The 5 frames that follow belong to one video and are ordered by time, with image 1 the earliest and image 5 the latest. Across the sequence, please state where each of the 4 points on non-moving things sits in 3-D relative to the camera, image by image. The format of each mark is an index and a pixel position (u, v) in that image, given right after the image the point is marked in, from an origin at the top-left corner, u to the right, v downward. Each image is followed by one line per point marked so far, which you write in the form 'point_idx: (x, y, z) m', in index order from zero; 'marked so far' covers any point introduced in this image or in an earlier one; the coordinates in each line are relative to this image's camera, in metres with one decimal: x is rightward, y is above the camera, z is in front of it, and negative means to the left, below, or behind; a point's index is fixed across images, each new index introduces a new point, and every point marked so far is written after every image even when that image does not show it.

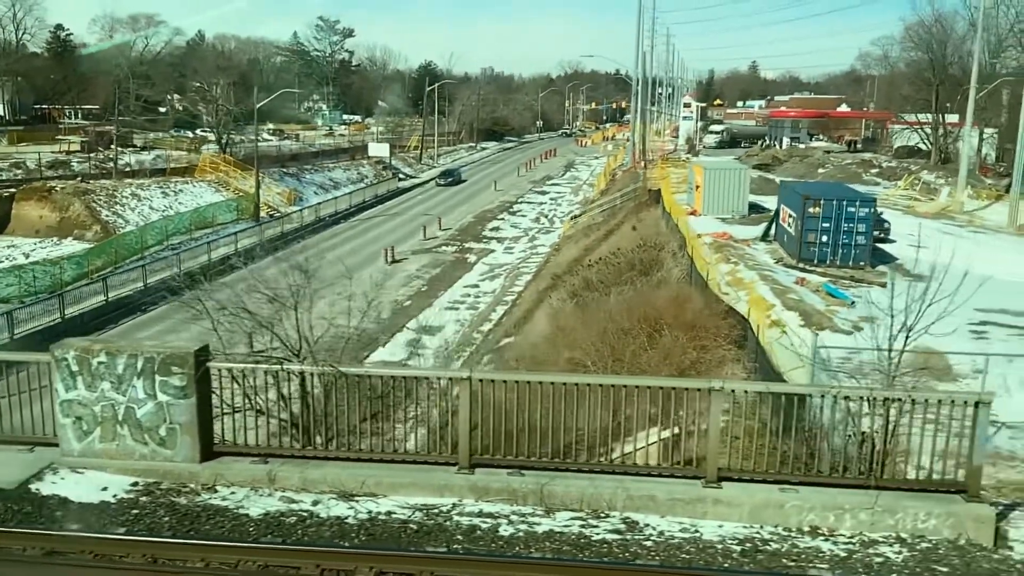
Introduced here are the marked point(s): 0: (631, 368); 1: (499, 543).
0: (+1.9, -1.3, +13.4) m
1: (-0.1, -2.2, +6.9) m
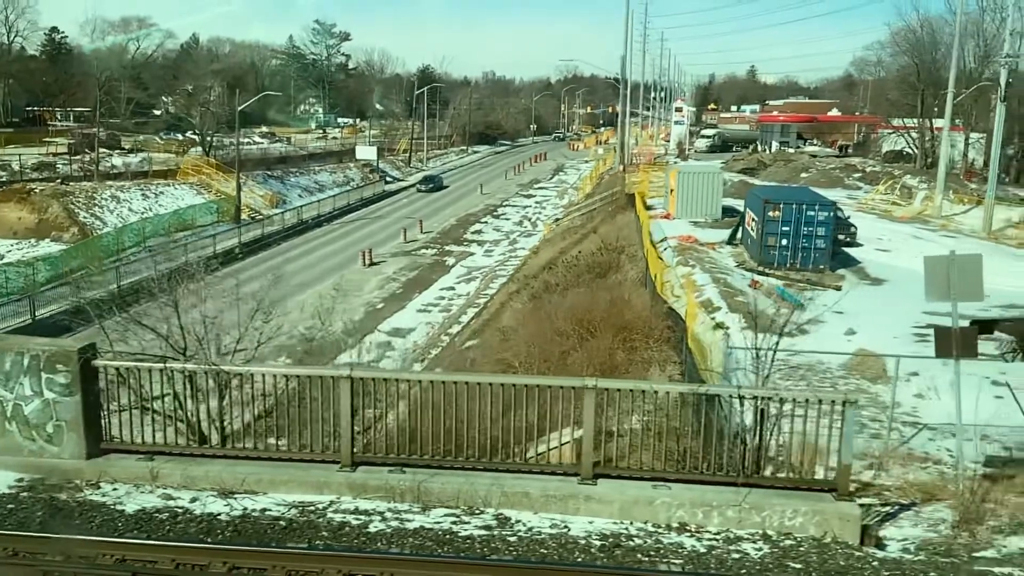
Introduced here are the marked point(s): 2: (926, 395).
0: (+0.7, -1.3, +13.5) m
1: (-1.3, -2.2, +7.0) m
2: (+7.0, -1.8, +13.8) m
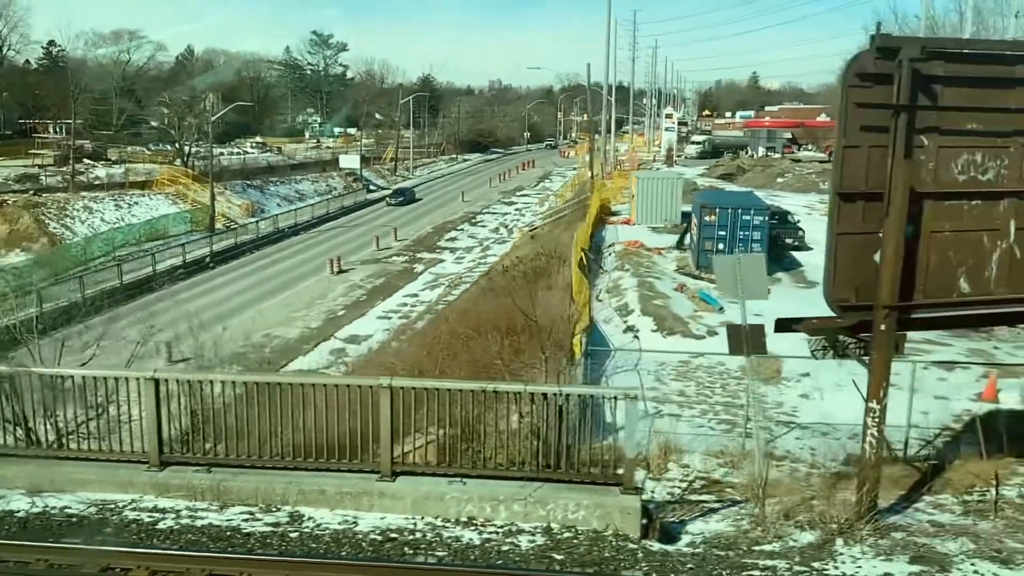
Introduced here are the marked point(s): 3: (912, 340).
0: (-1.2, -1.4, +13.7) m
1: (-3.3, -2.2, +7.2) m
2: (+5.1, -1.8, +13.9) m
3: (+8.5, -1.1, +17.2) m
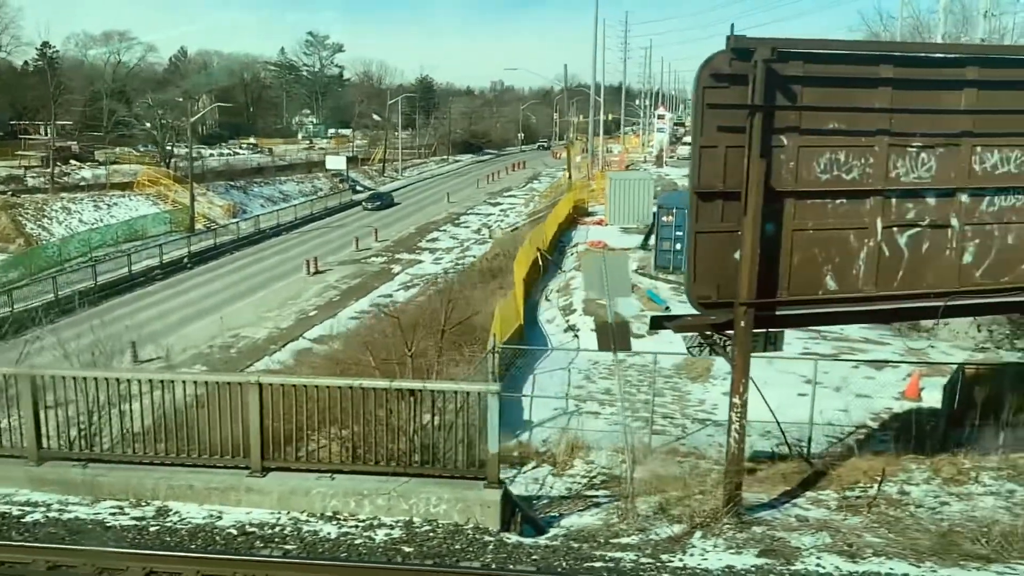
0: (-2.5, -1.4, +13.8) m
1: (-4.6, -2.2, +7.4) m
2: (+3.8, -1.8, +14.0) m
3: (+7.2, -1.1, +17.3) m
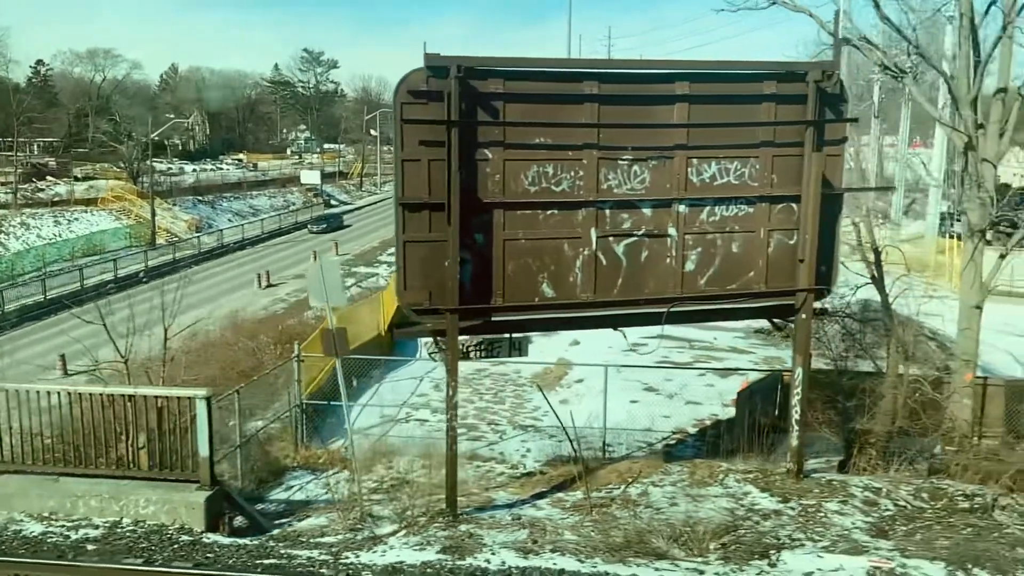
0: (-5.4, -1.6, +14.2) m
1: (-7.5, -2.3, +7.7) m
2: (+1.0, -2.0, +14.3) m
3: (+4.4, -1.3, +17.6) m
